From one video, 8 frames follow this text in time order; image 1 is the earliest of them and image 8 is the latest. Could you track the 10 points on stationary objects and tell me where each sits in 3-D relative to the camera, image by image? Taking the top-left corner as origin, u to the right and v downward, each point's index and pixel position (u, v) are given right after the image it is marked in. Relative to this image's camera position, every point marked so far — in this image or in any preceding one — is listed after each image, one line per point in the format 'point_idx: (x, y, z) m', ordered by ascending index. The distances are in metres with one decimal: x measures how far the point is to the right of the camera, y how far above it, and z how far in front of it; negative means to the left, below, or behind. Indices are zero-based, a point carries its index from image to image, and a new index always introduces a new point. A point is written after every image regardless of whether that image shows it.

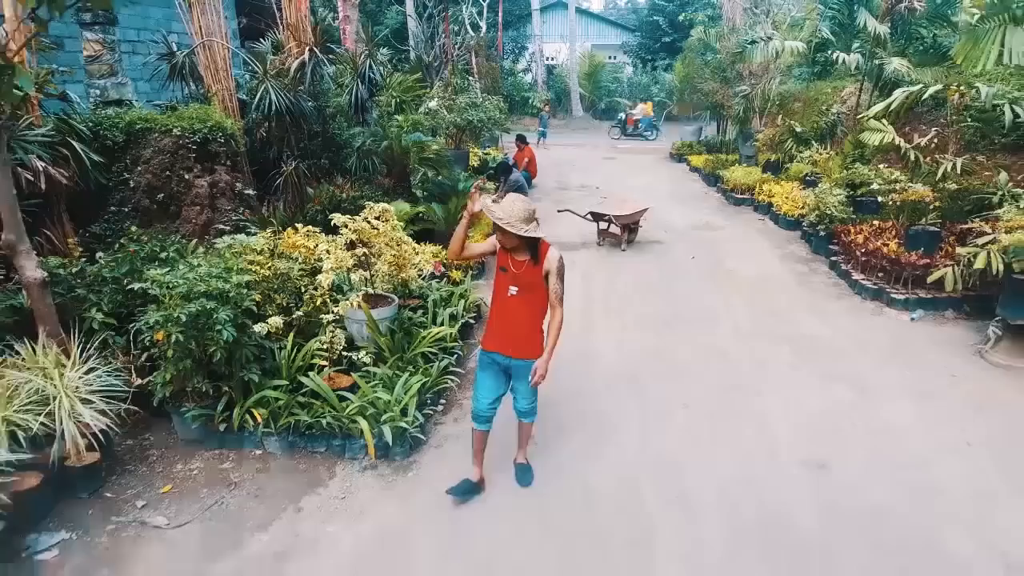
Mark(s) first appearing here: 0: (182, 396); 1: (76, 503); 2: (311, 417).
0: (-1.1, -0.4, +3.0) m
1: (-1.3, -0.6, +2.6) m
2: (-0.7, -0.4, +2.9) m
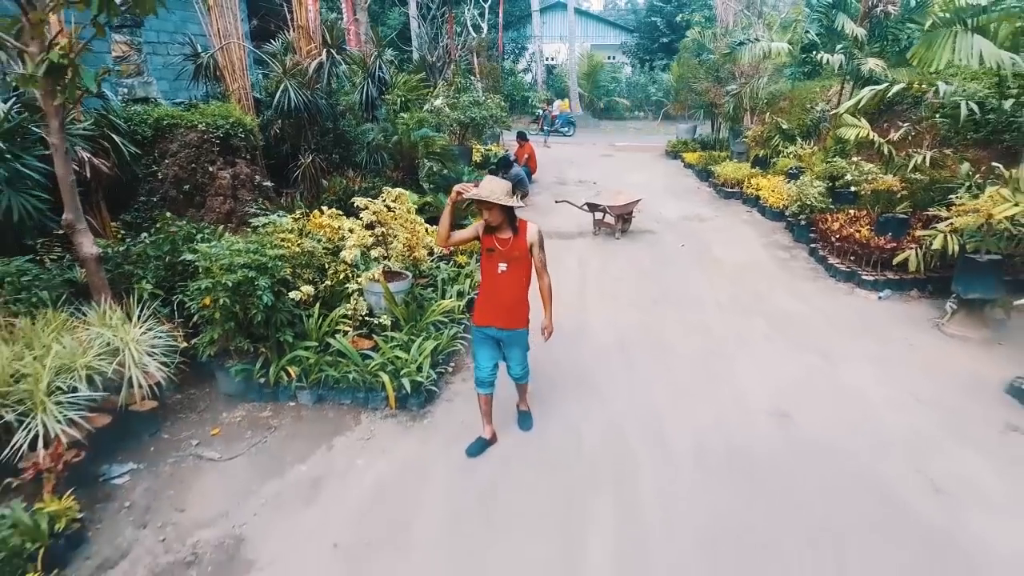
0: (-1.1, -0.3, +3.4) m
1: (-1.3, -0.5, +3.0) m
2: (-0.7, -0.3, +3.3) m
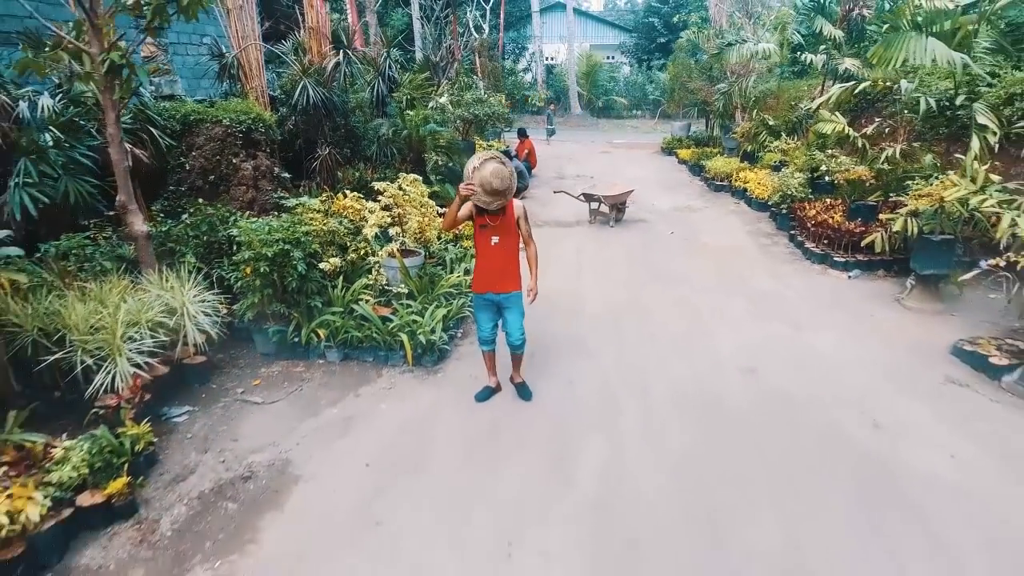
0: (-1.1, -0.1, +3.9) m
1: (-1.3, -0.4, +3.4) m
2: (-0.7, -0.2, +3.8) m
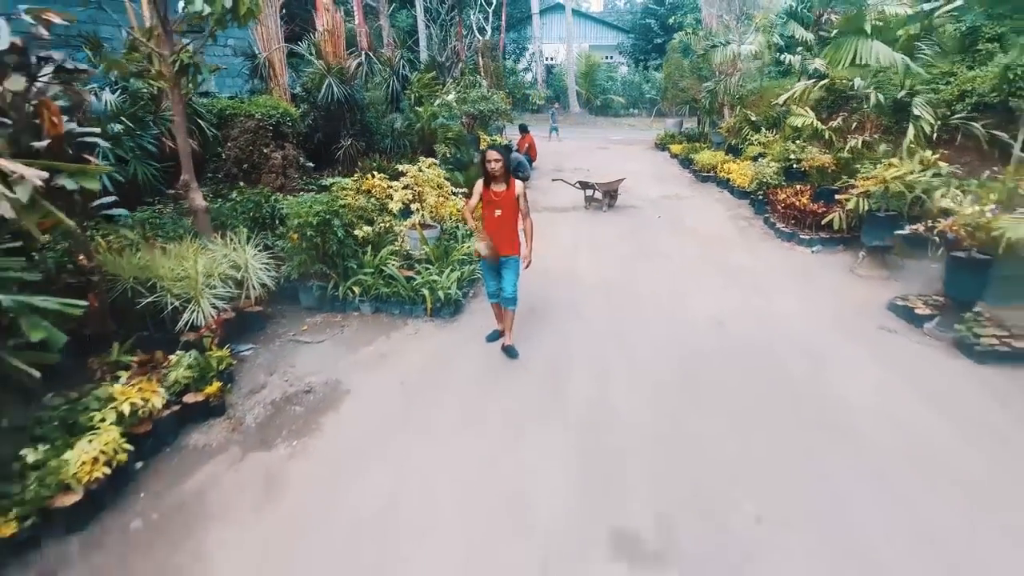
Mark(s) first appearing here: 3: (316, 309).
0: (-1.1, +0.1, +4.6) m
1: (-1.3, -0.2, +4.2) m
2: (-0.7, 0.0, +4.5) m
3: (-1.1, -0.1, +4.6) m
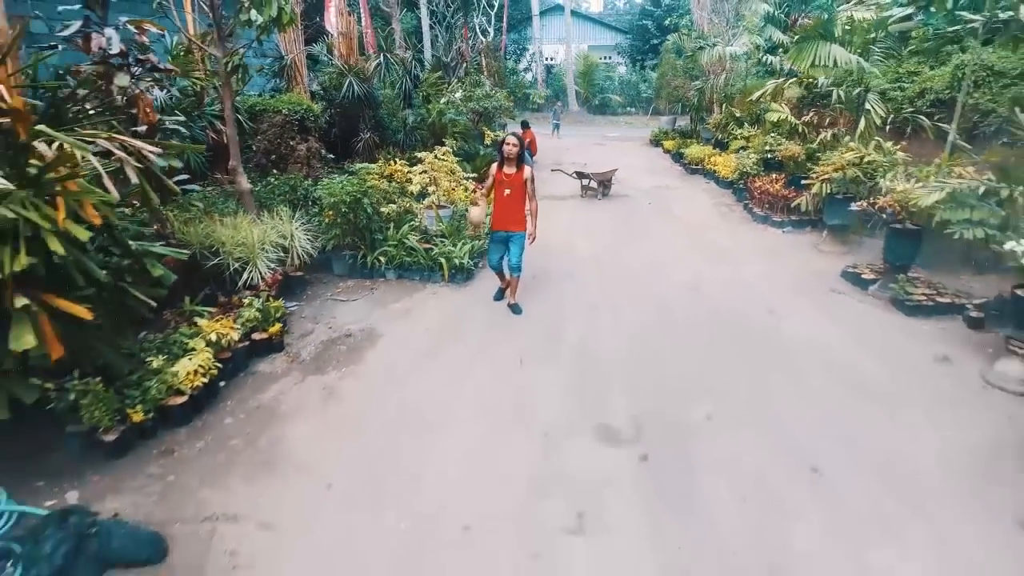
0: (-1.1, +0.2, +5.3) m
1: (-1.2, 0.0, +4.9) m
2: (-0.6, +0.2, +5.3) m
3: (-1.0, +0.1, +5.3) m
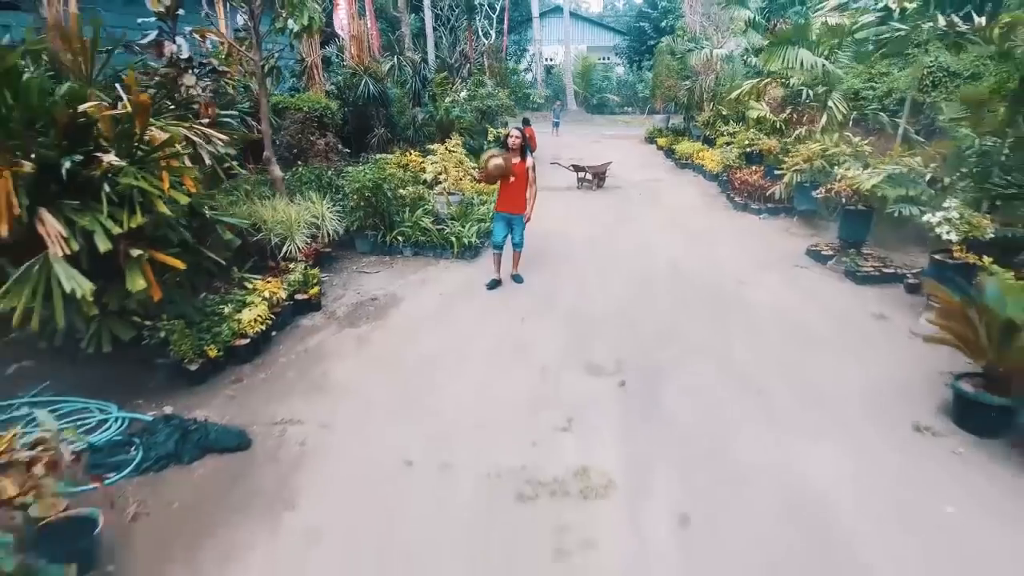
0: (-1.1, +0.4, +6.1) m
1: (-1.2, +0.1, +5.6) m
2: (-0.6, +0.4, +6.0) m
3: (-1.0, +0.3, +6.0) m
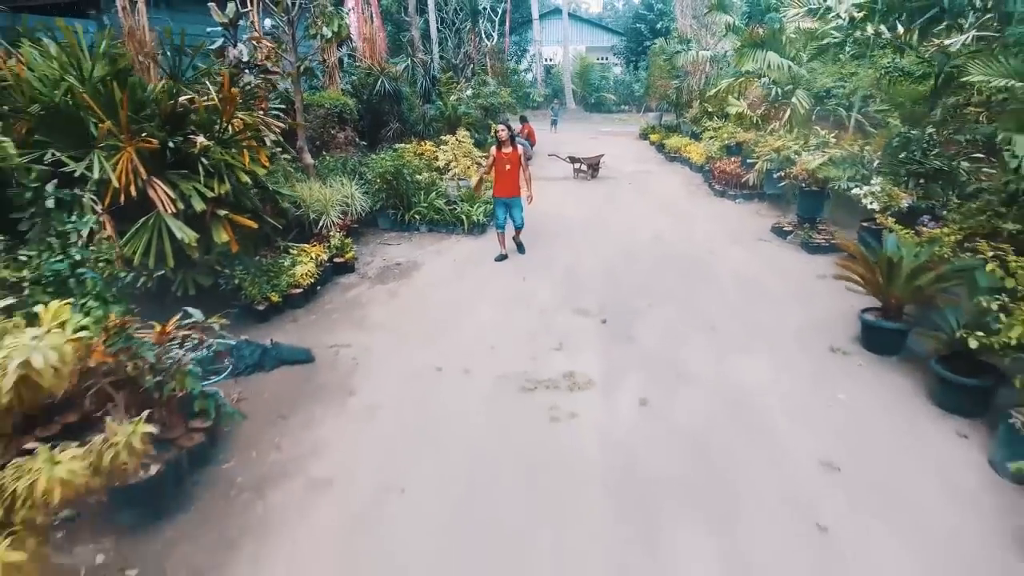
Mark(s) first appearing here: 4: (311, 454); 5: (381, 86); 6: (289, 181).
0: (-1.0, +0.7, +7.0) m
1: (-1.2, +0.4, +6.5) m
2: (-0.6, +0.6, +6.9) m
3: (-1.0, +0.5, +7.0) m
4: (-0.7, -0.6, +3.1) m
5: (-1.5, +2.4, +9.9) m
6: (-1.7, +0.8, +6.3) m
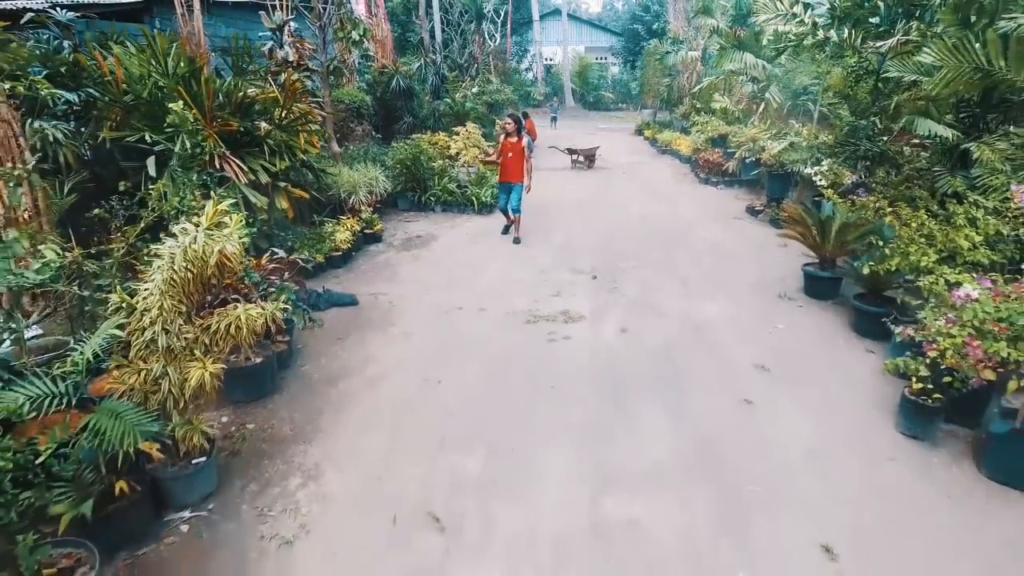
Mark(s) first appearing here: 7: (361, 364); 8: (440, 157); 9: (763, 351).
0: (-1.0, +0.9, +7.9) m
1: (-1.2, +0.6, +7.4) m
2: (-0.6, +0.8, +7.8) m
3: (-1.0, +0.7, +7.9) m
4: (-0.7, -0.3, +4.0) m
5: (-1.5, +2.6, +10.9) m
6: (-1.6, +1.0, +7.2) m
7: (-0.7, -0.4, +4.0) m
8: (-0.7, +1.3, +8.4) m
9: (+1.2, -0.3, +4.1) m
